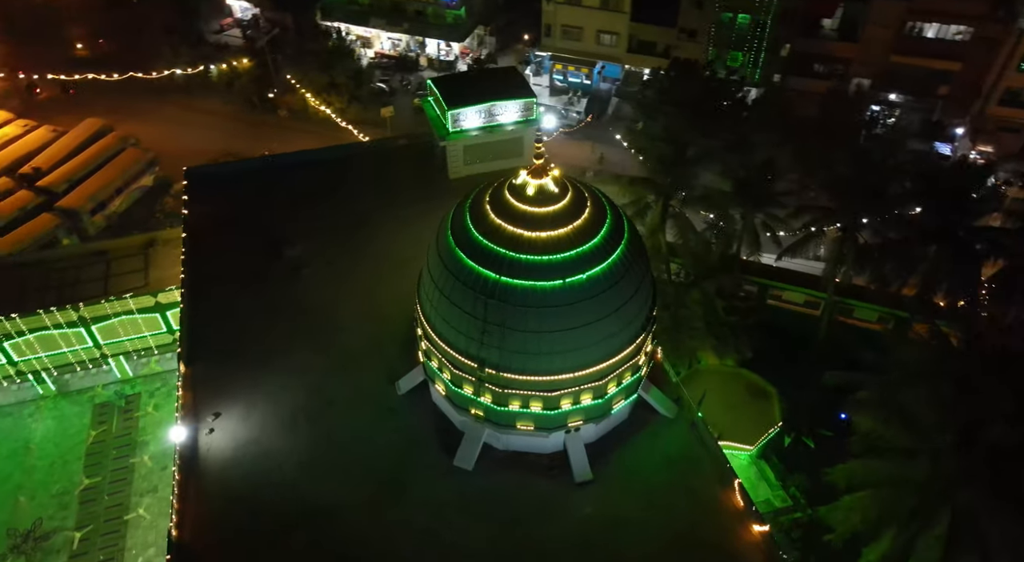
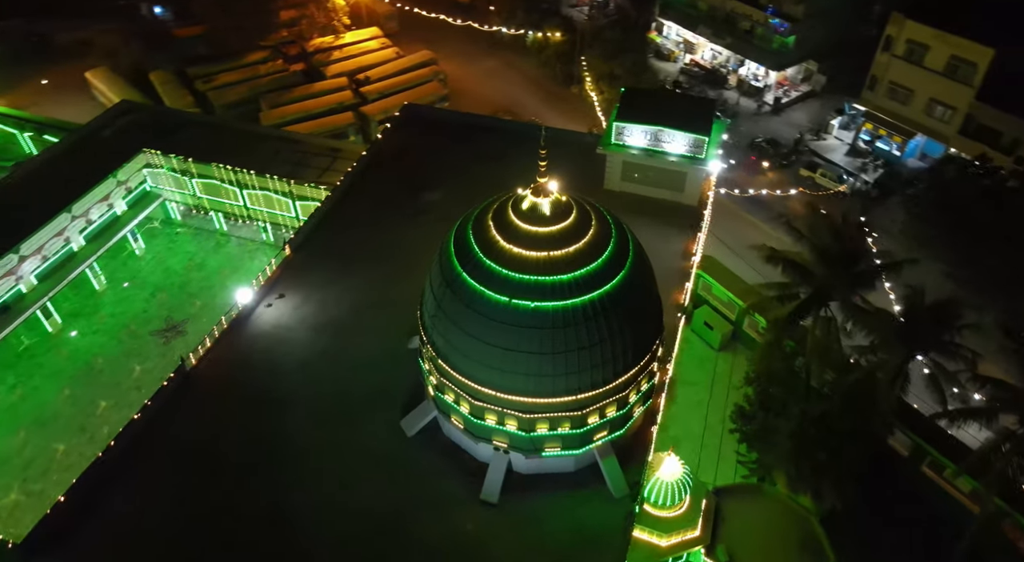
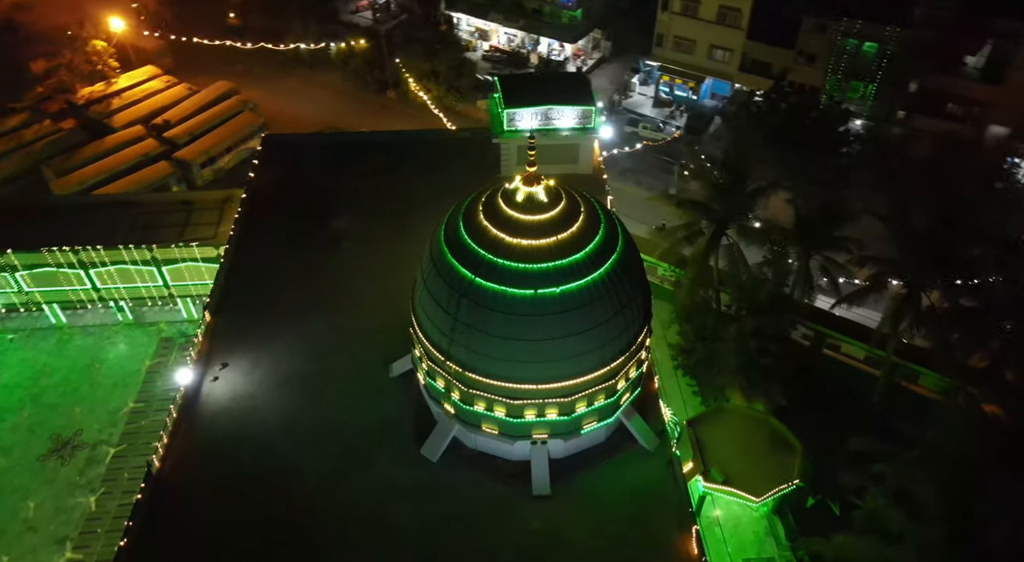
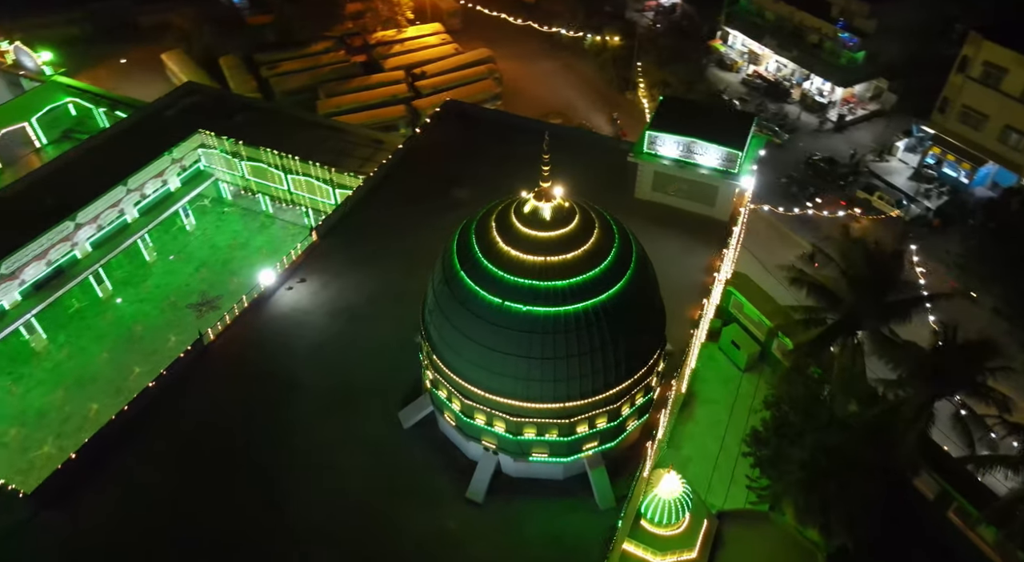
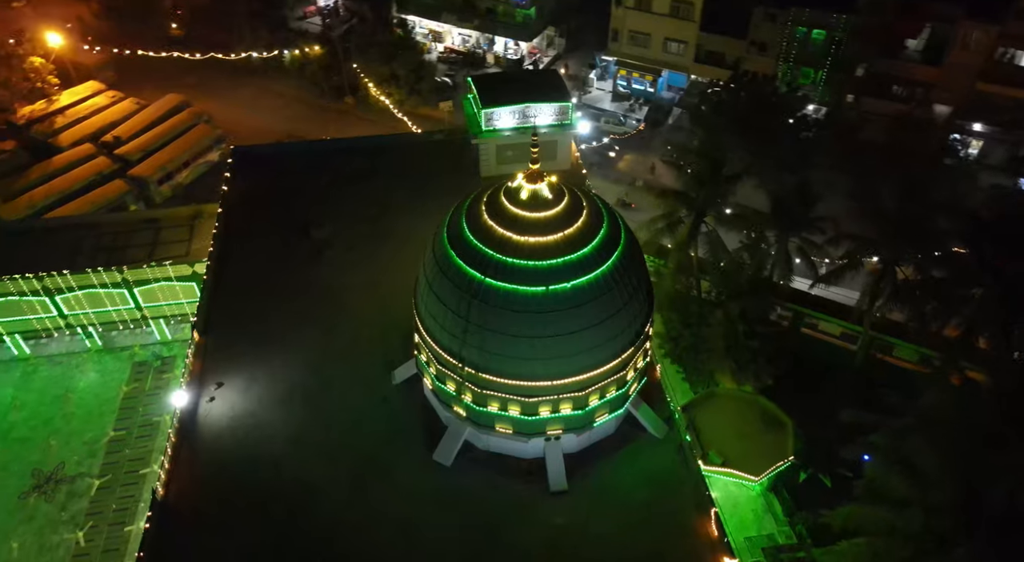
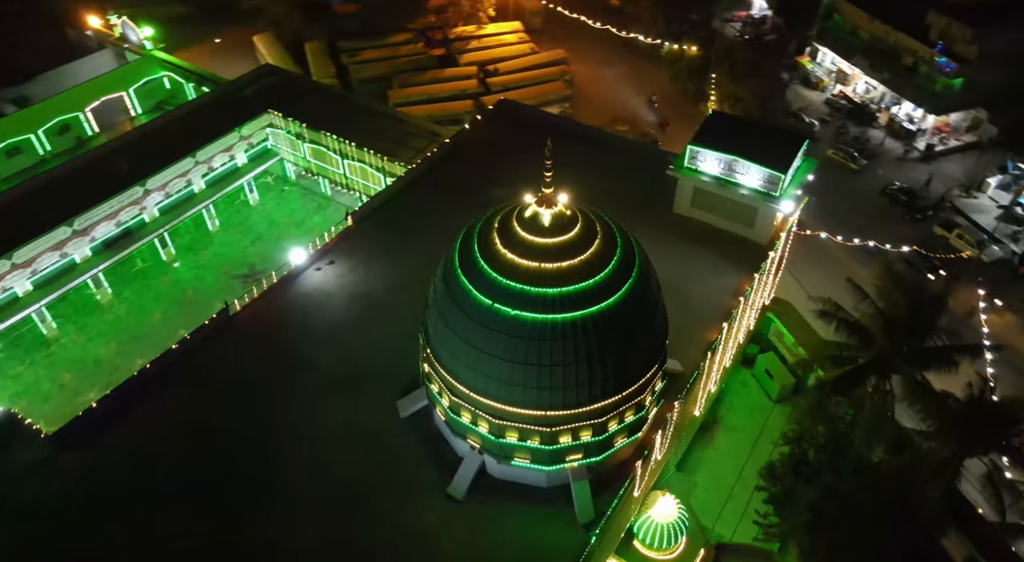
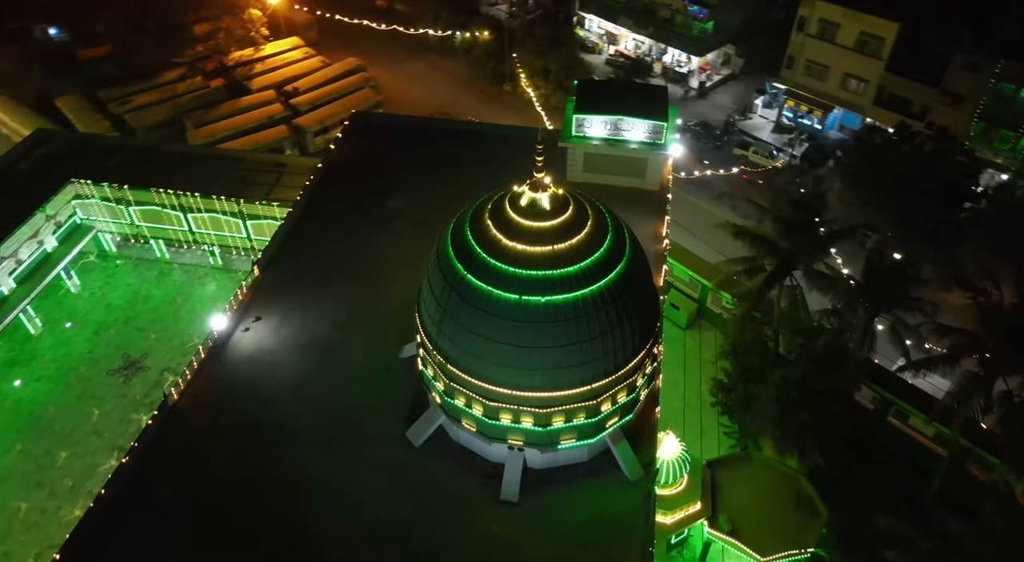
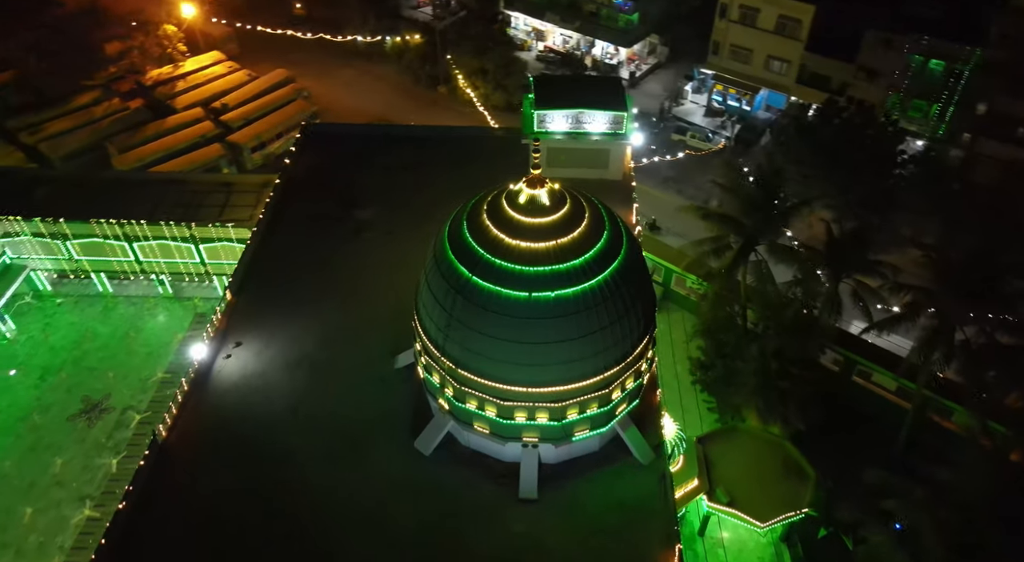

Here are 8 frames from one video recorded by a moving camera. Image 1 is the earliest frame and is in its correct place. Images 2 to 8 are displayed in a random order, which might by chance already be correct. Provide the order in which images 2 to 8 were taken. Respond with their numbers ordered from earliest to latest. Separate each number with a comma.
5, 3, 8, 7, 2, 4, 6
